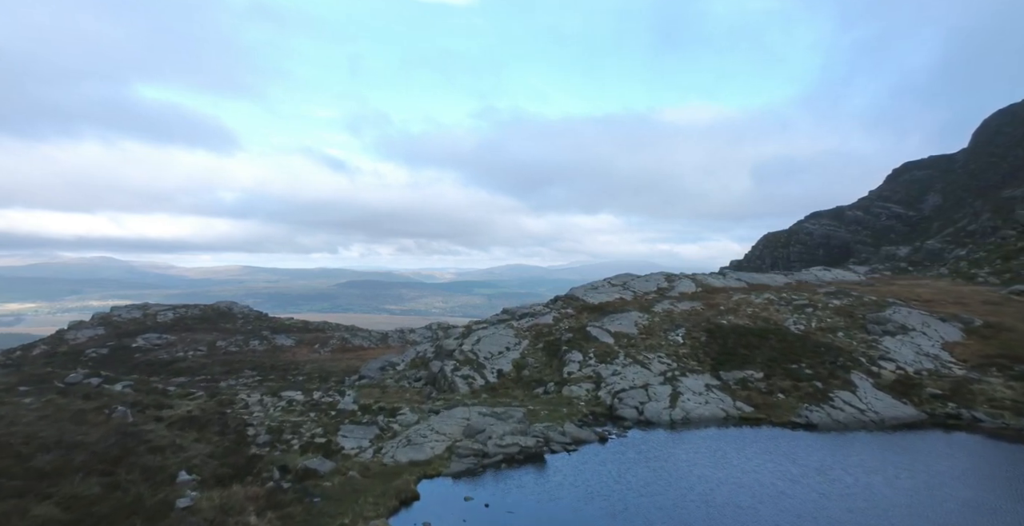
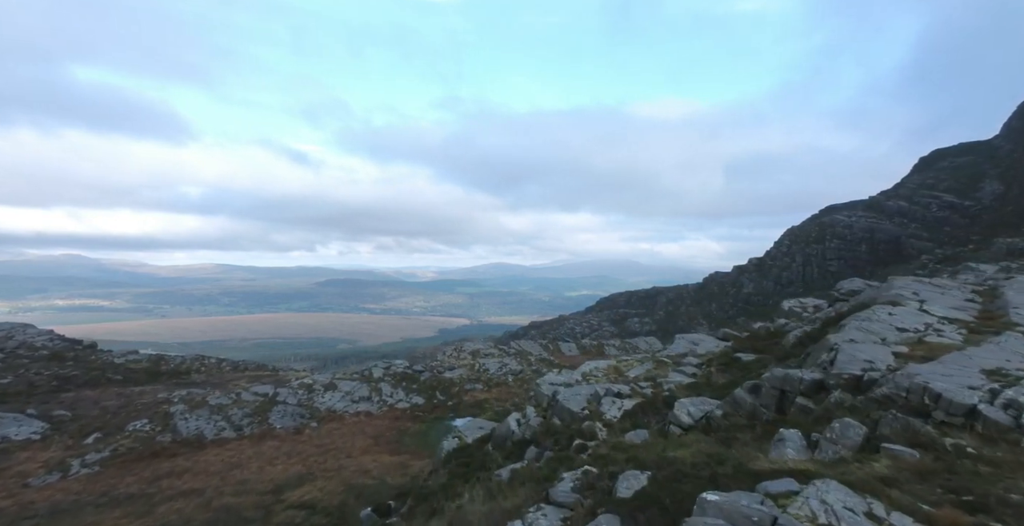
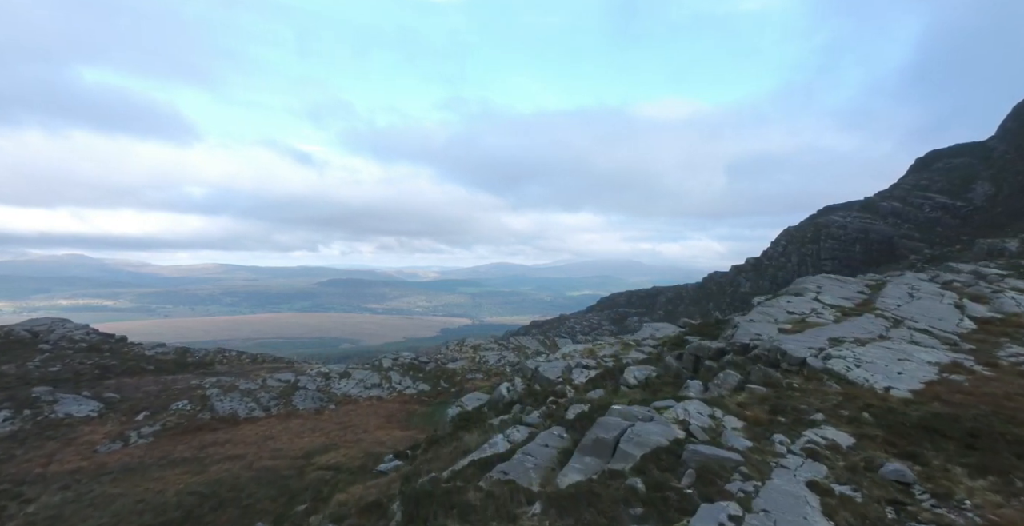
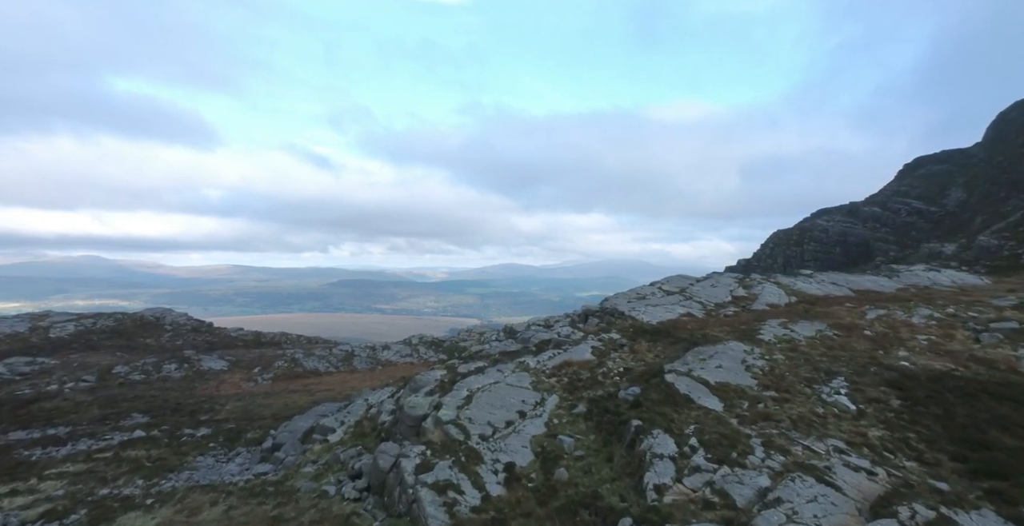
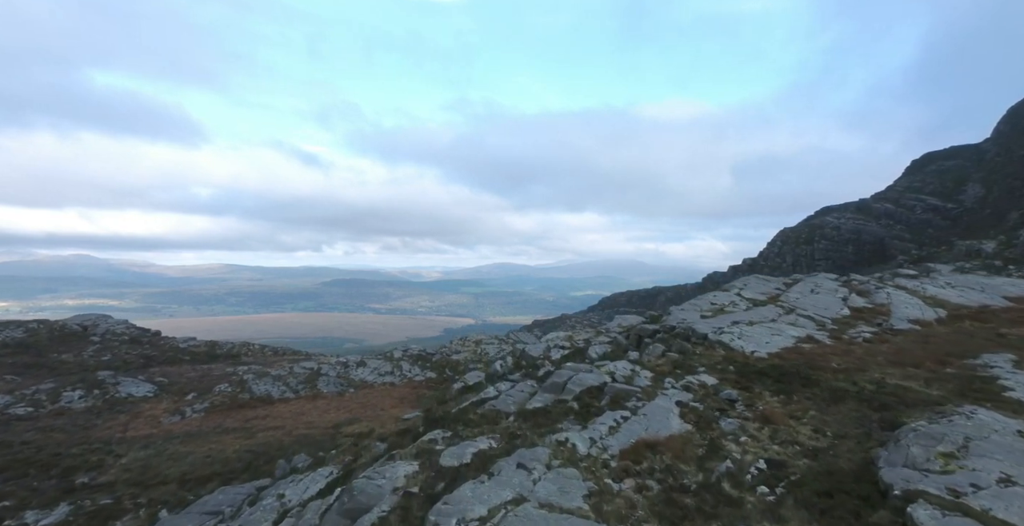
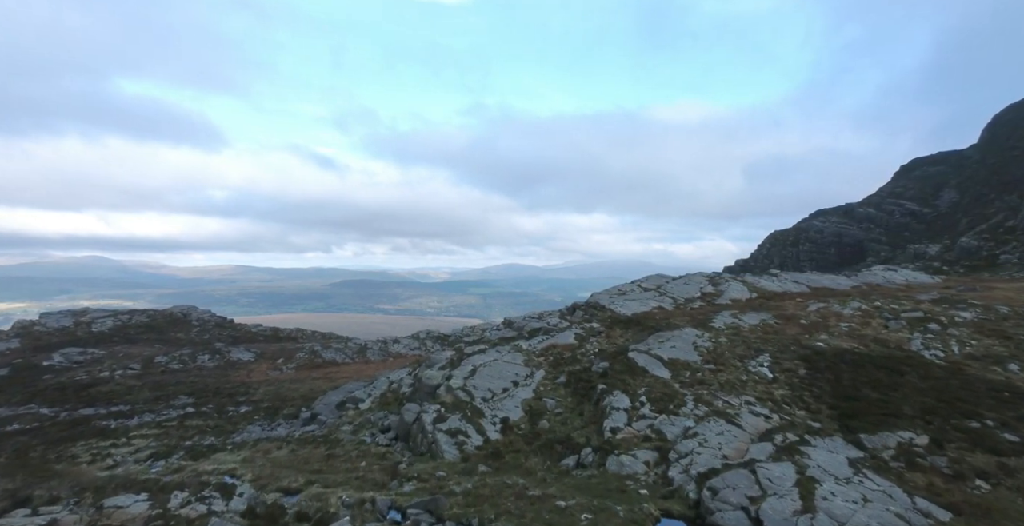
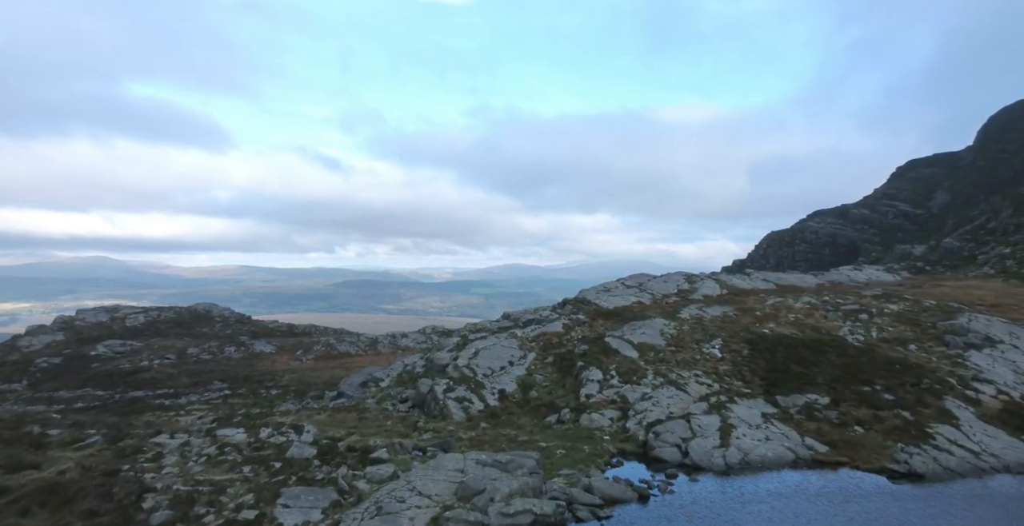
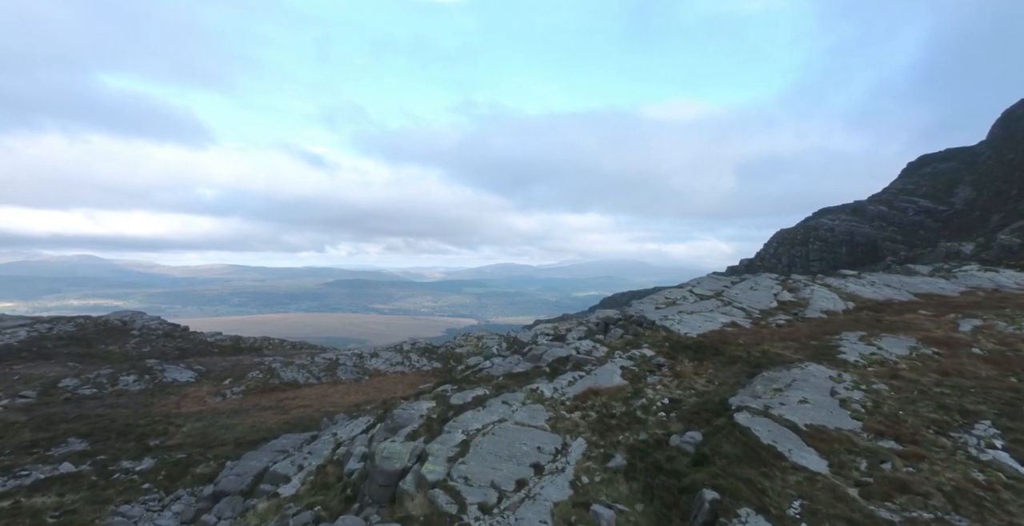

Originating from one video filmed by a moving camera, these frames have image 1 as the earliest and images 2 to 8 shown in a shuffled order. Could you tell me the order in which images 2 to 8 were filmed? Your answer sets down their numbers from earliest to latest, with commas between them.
7, 6, 4, 8, 5, 3, 2
